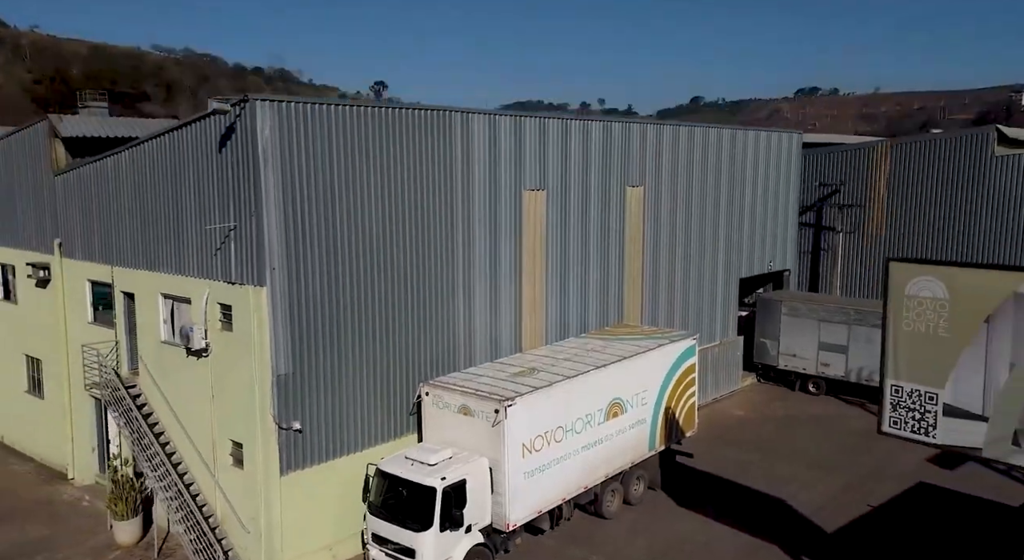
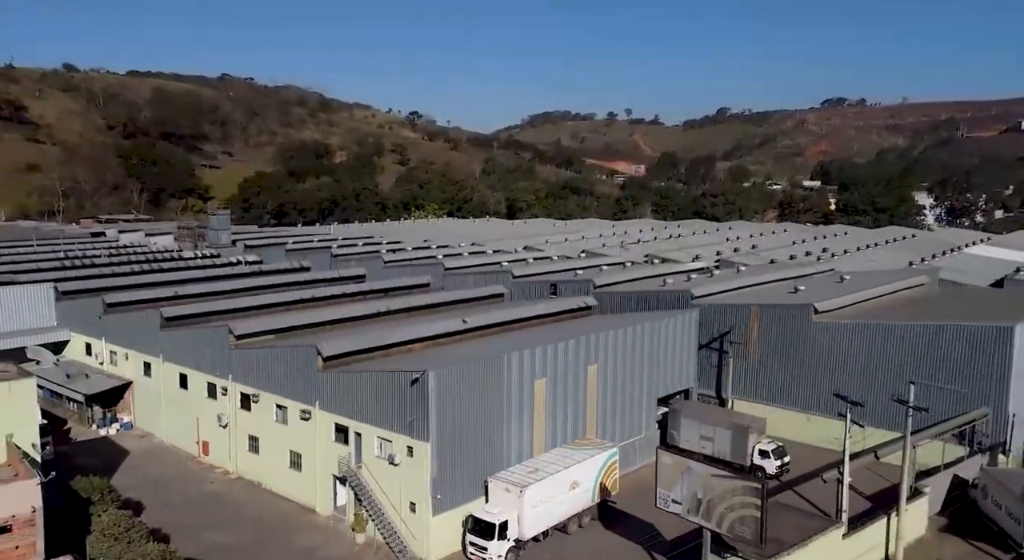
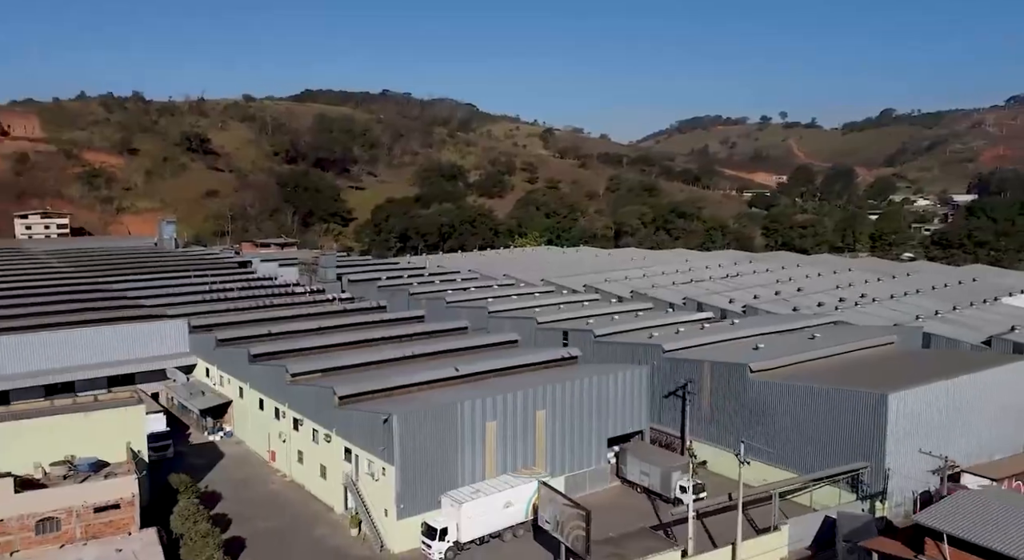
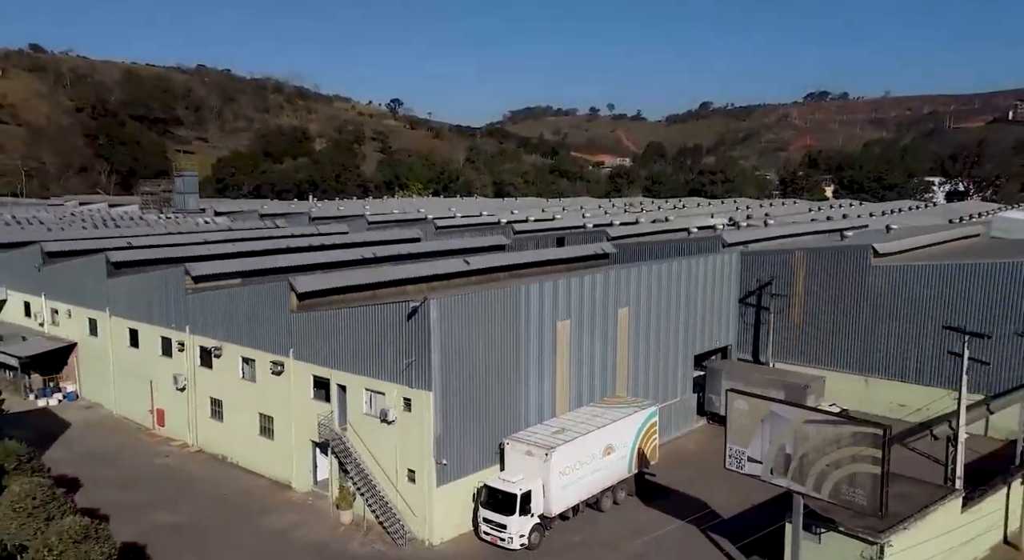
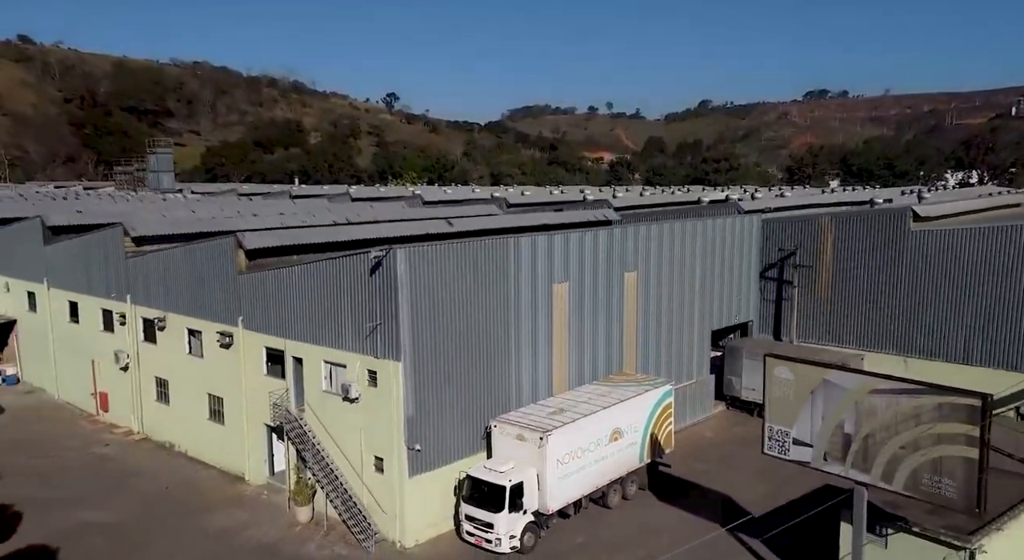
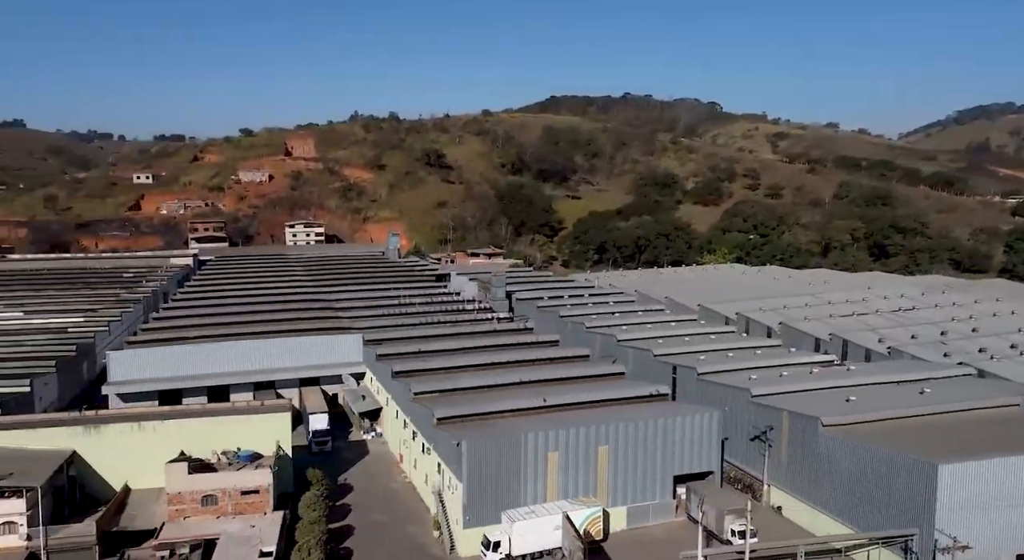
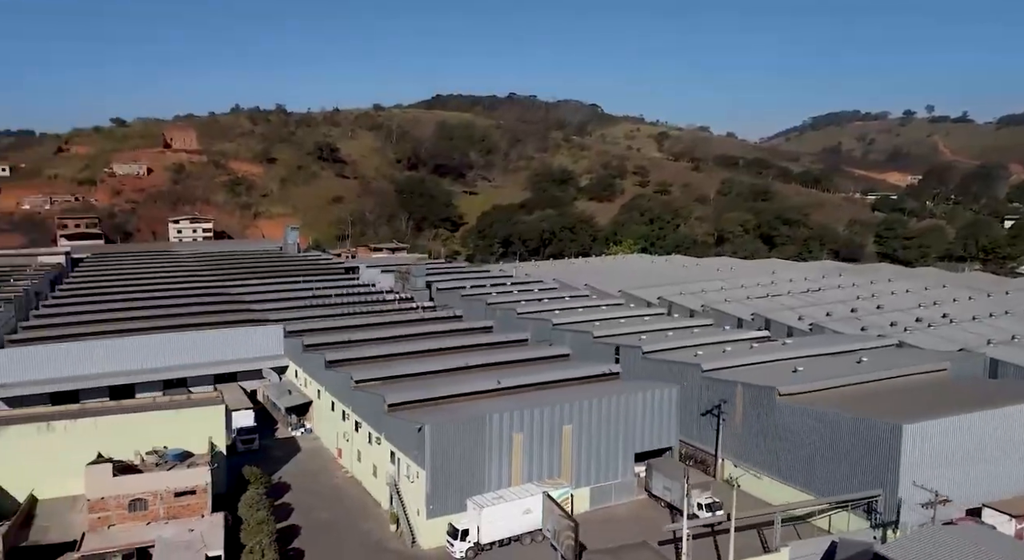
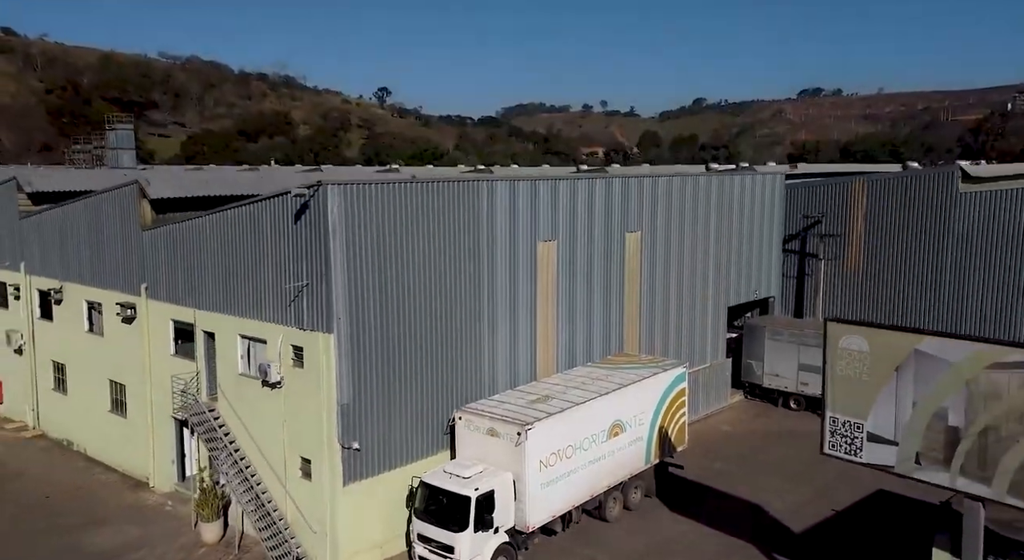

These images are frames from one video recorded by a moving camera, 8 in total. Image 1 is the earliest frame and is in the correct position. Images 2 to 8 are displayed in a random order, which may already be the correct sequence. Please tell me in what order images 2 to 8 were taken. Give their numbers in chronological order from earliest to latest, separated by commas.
8, 5, 4, 2, 3, 7, 6
